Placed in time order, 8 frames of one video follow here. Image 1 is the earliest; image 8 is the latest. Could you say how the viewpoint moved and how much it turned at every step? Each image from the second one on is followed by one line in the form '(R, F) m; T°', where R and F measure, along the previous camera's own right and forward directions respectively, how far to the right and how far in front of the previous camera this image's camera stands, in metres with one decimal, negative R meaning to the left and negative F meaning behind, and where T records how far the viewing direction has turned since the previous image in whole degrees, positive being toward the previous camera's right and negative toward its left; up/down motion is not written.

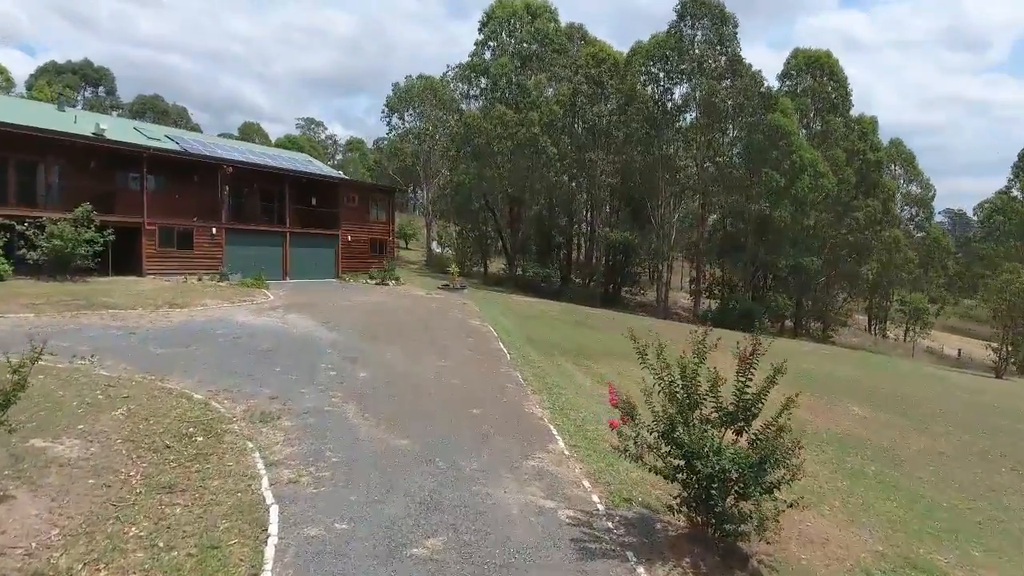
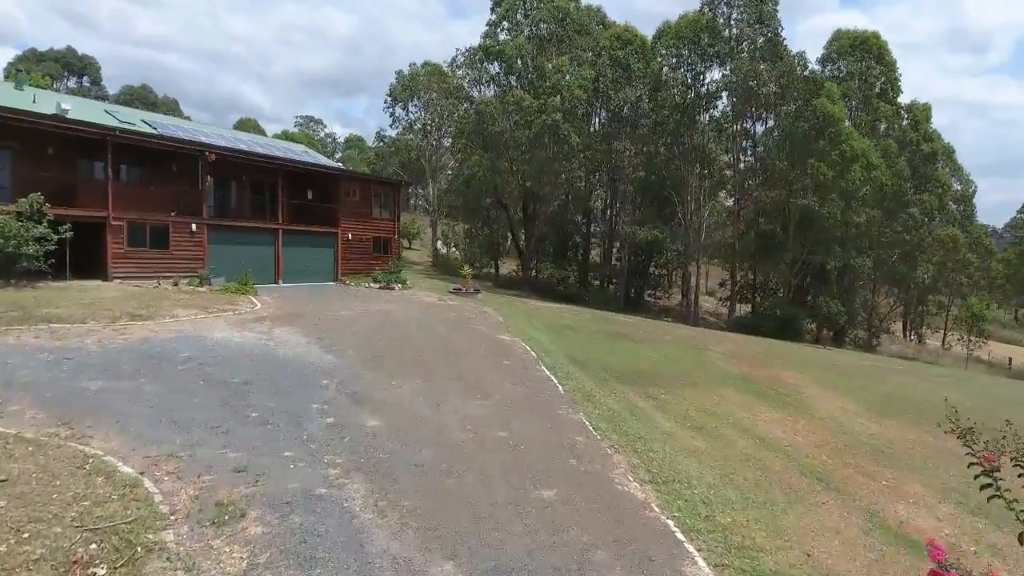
(-0.9, +3.4) m; 0°
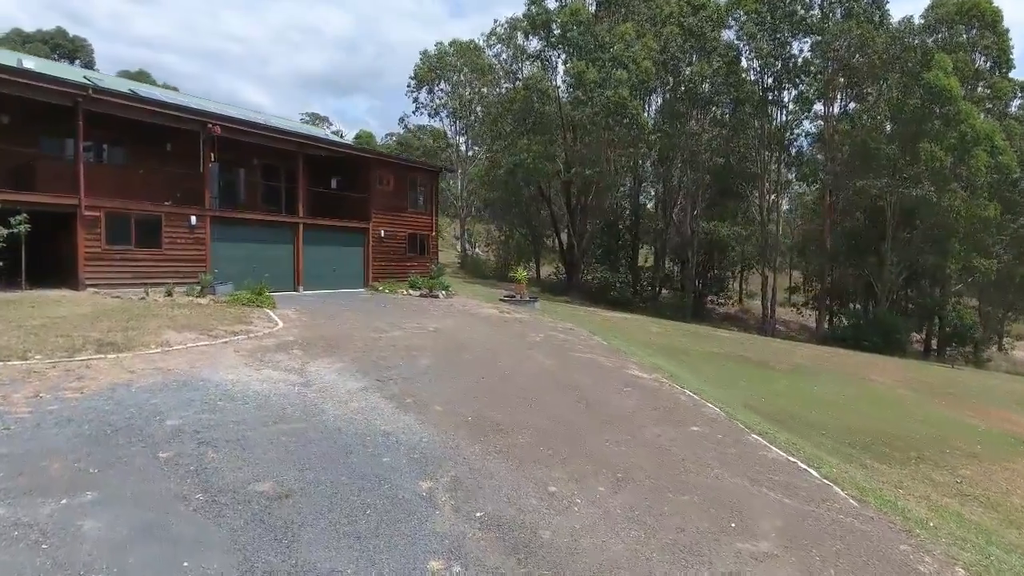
(-2.2, +4.8) m; 0°
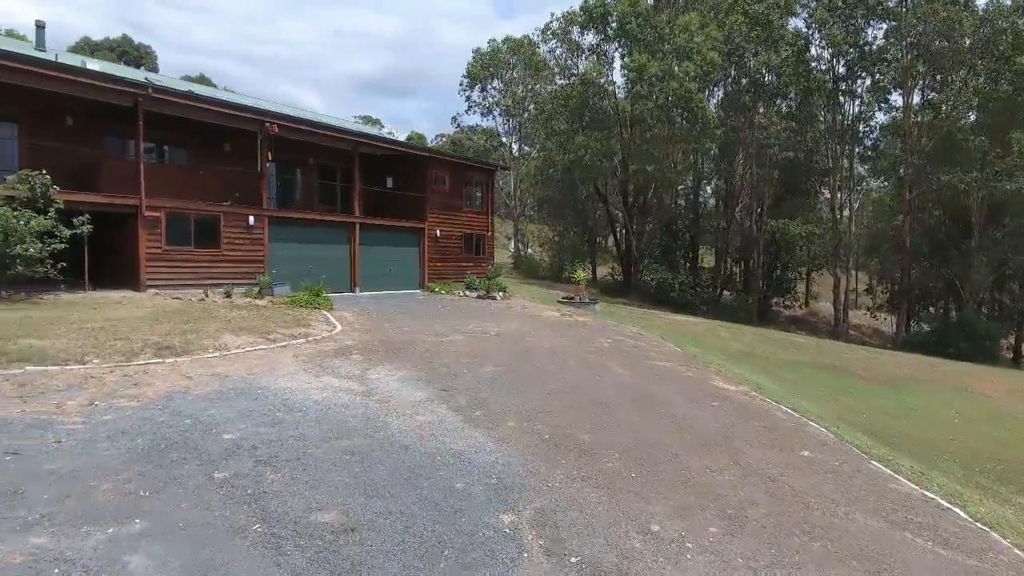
(-0.4, +0.7) m; -4°
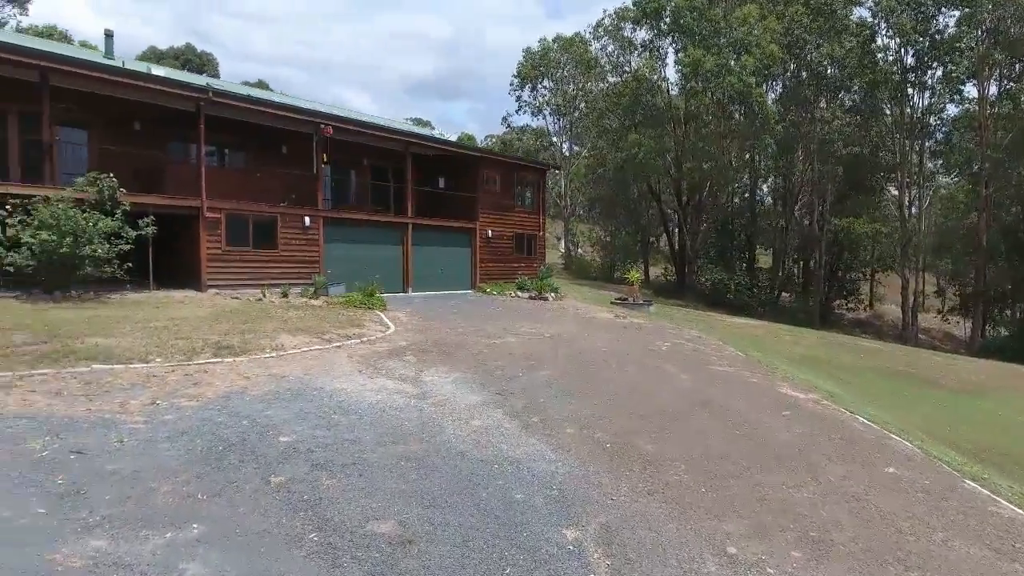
(-0.1, +0.2) m; -4°
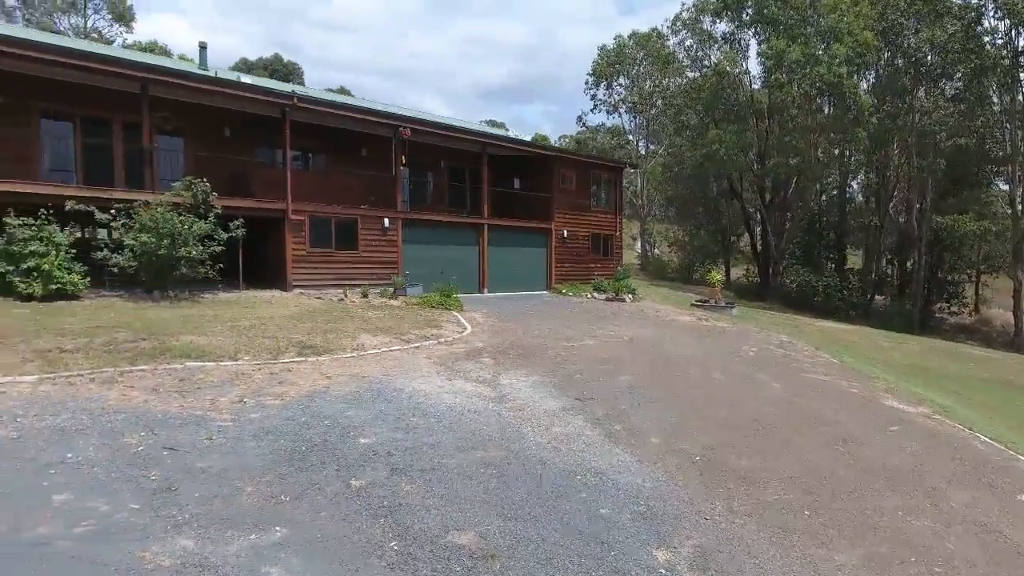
(-0.1, +0.2) m; -6°
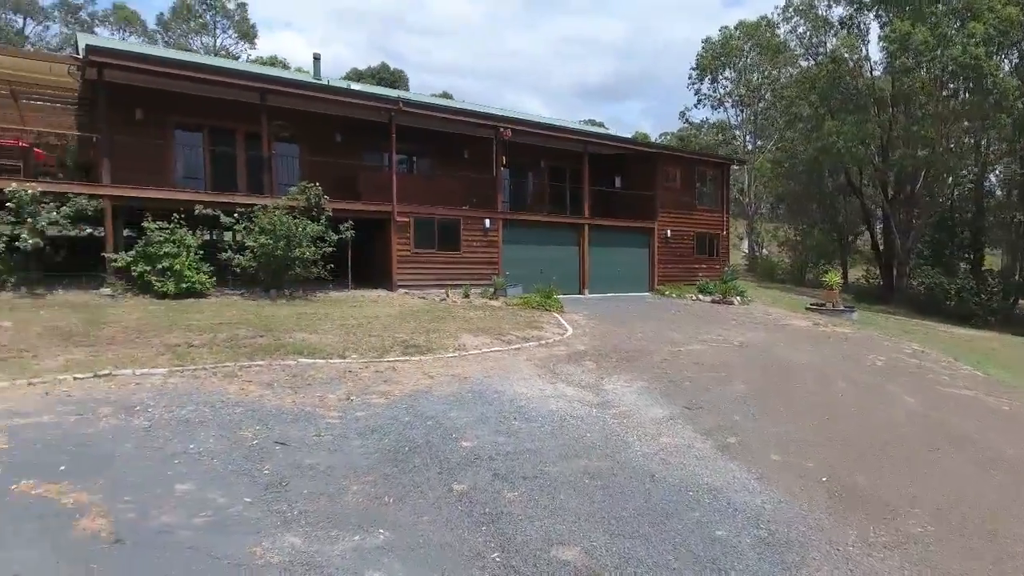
(-0.1, +0.2) m; -9°
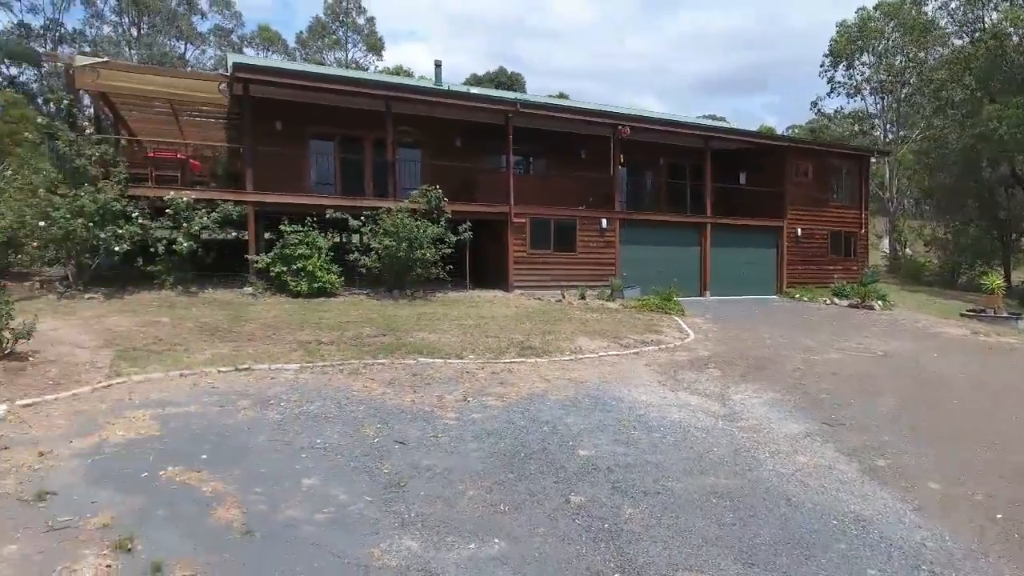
(0.0, +0.2) m; -10°
